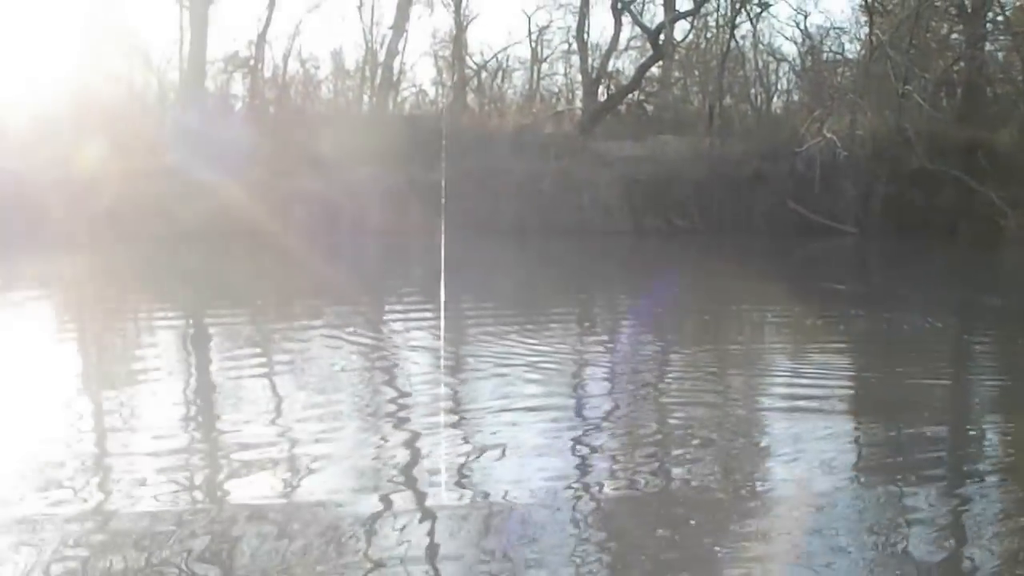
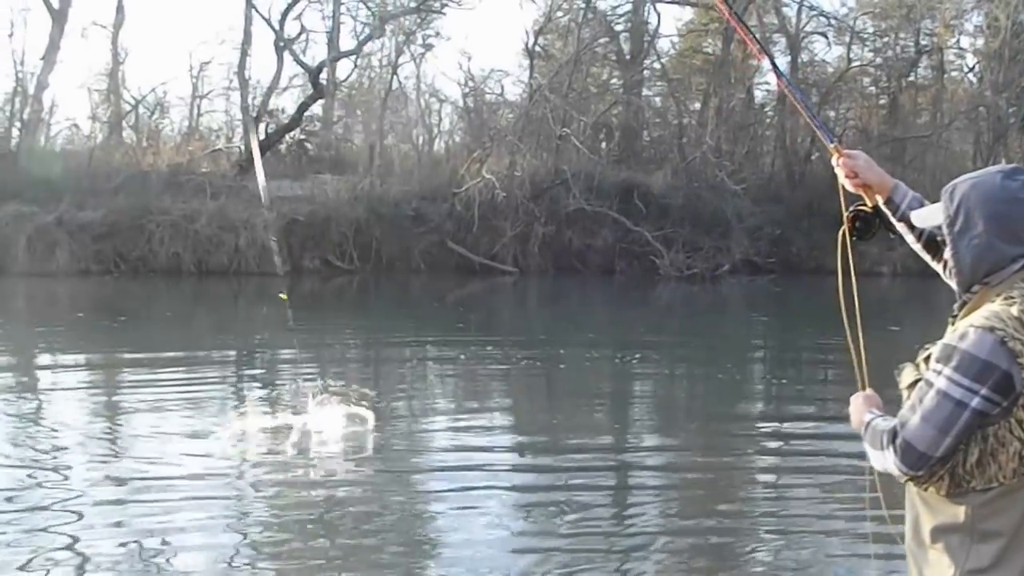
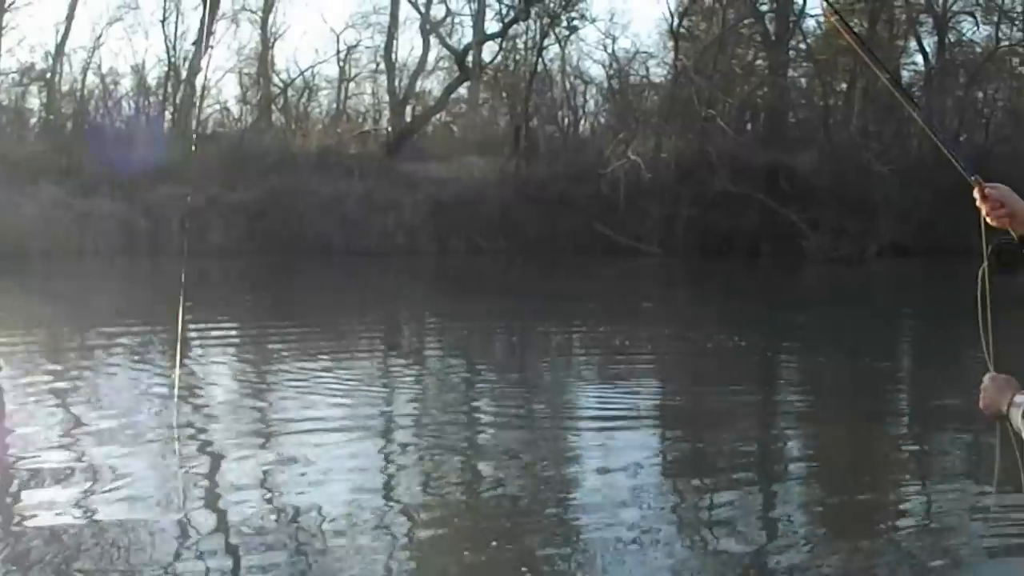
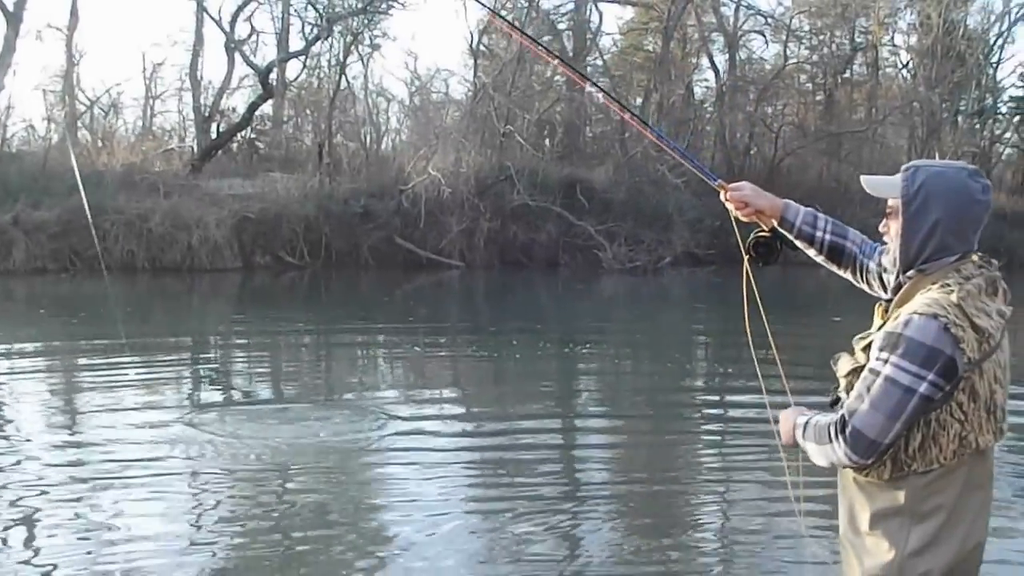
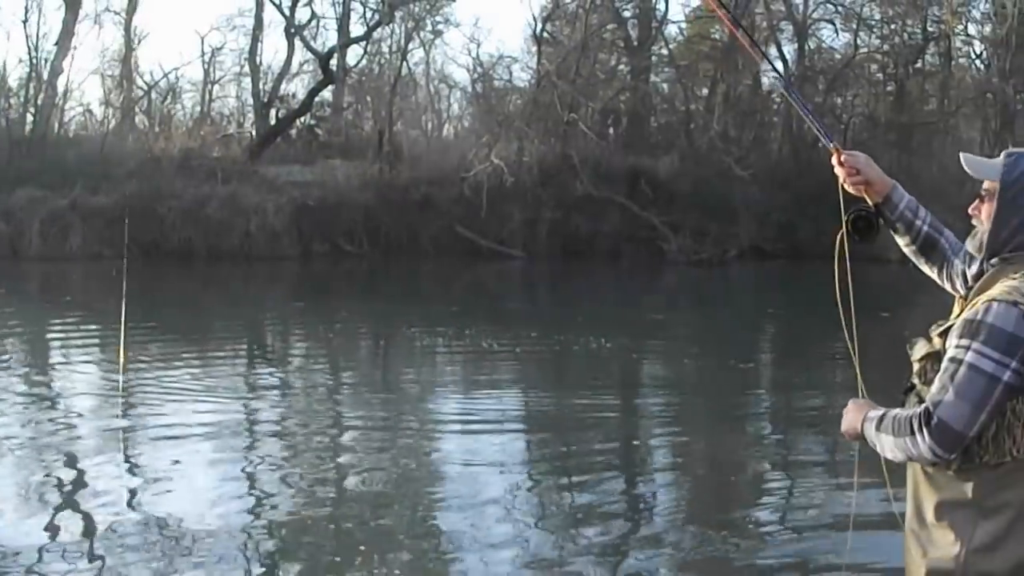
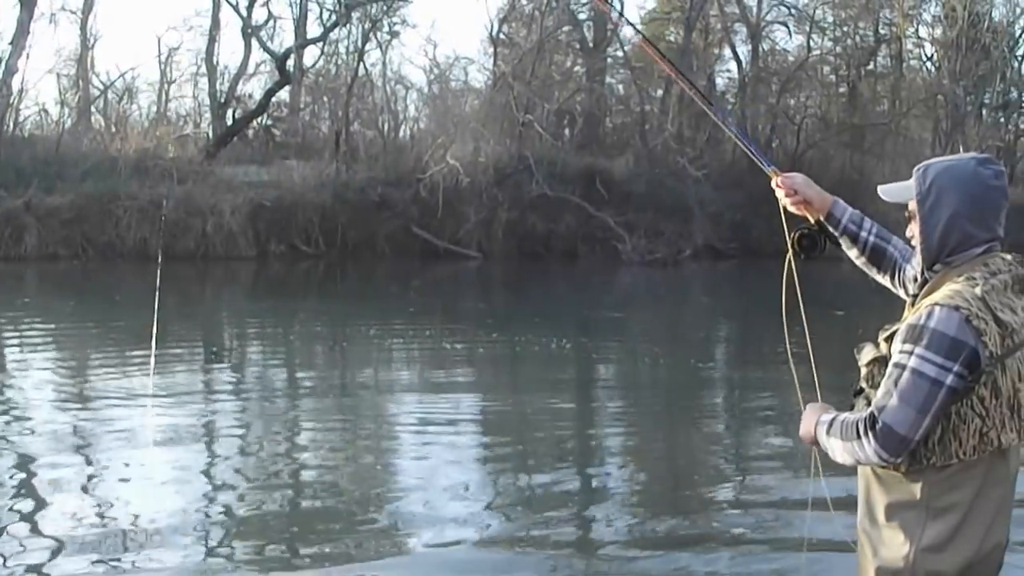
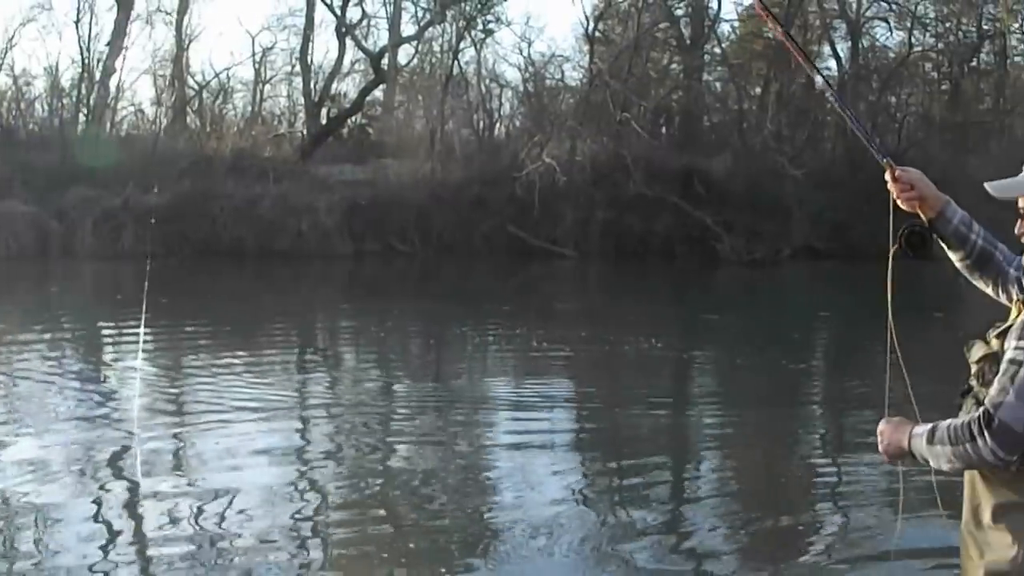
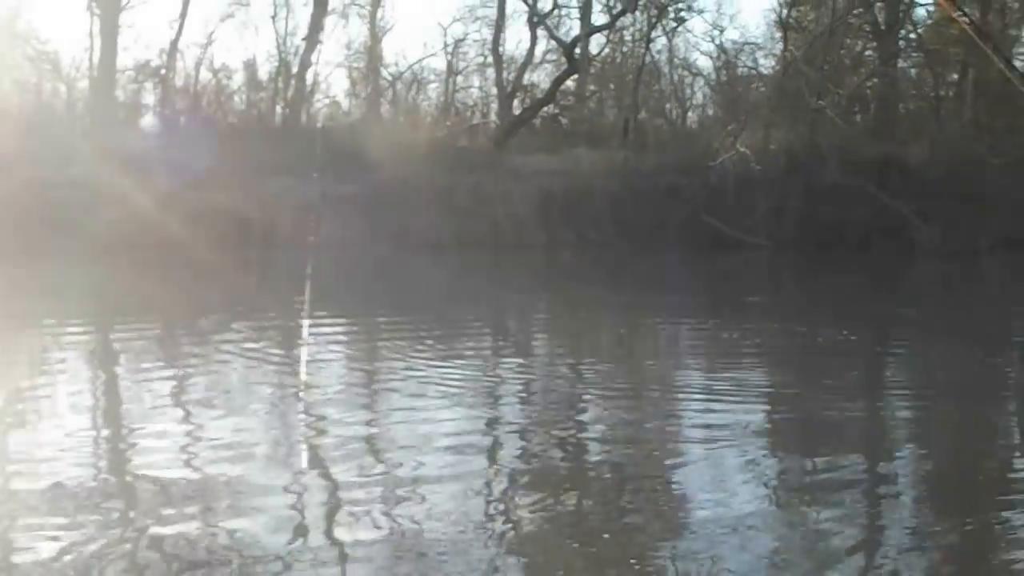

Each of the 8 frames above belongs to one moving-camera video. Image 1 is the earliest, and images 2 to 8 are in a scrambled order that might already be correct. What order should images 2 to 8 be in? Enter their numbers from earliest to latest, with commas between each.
8, 3, 7, 5, 6, 2, 4
